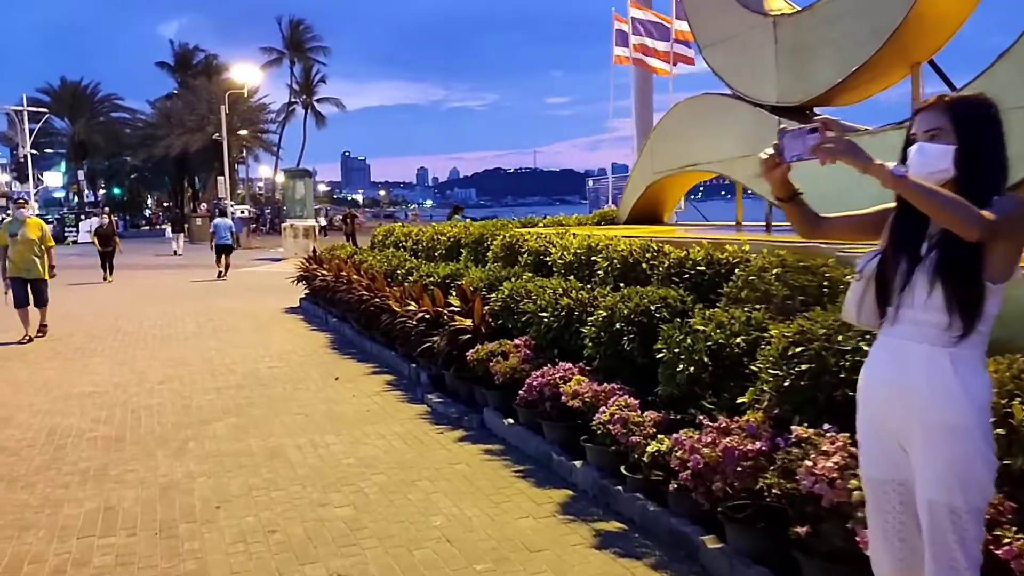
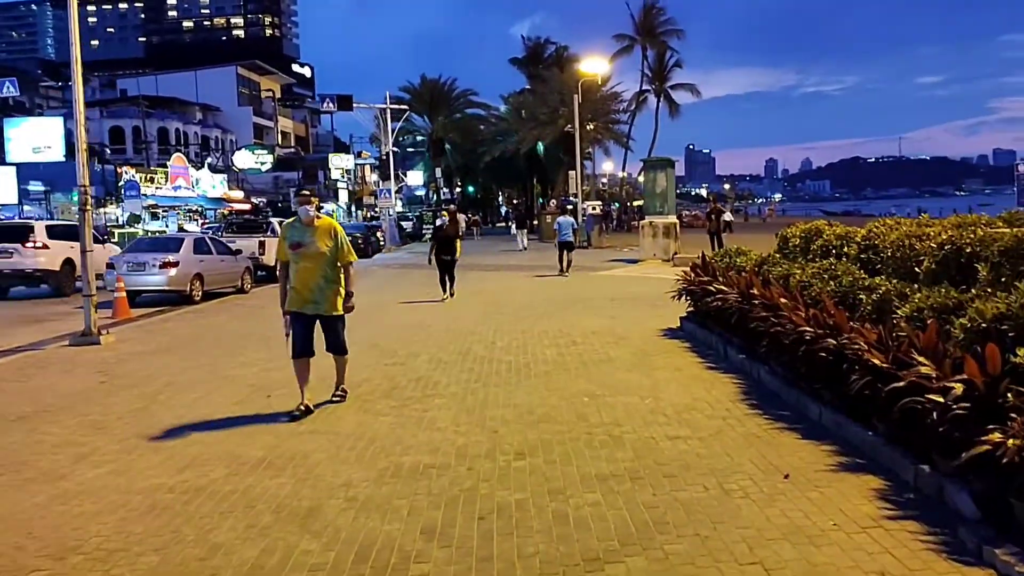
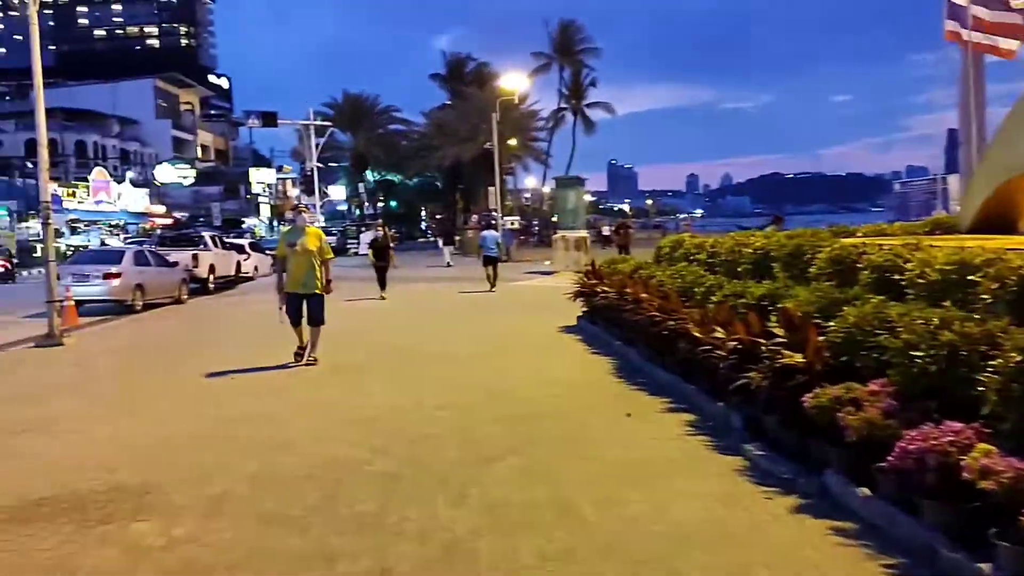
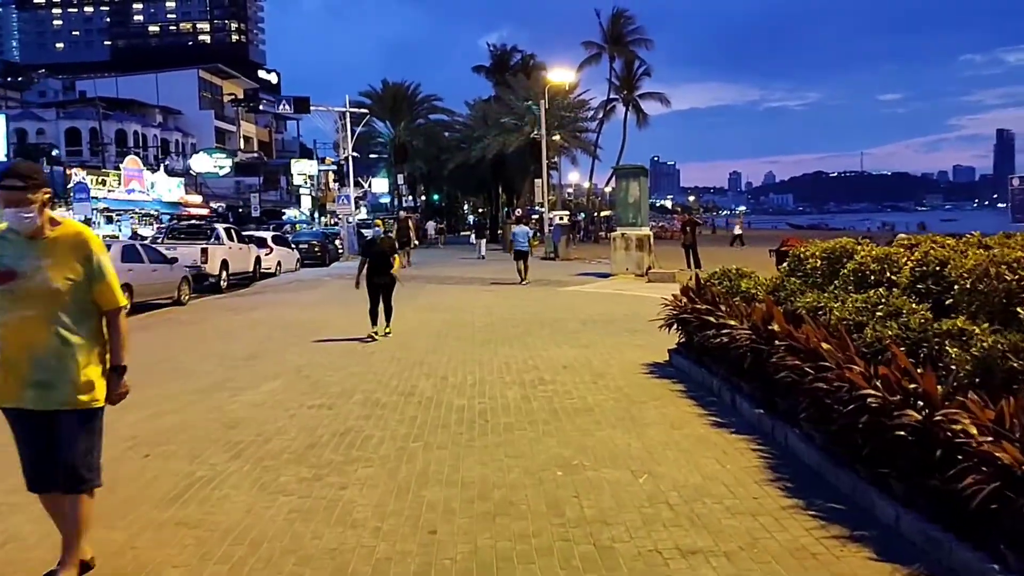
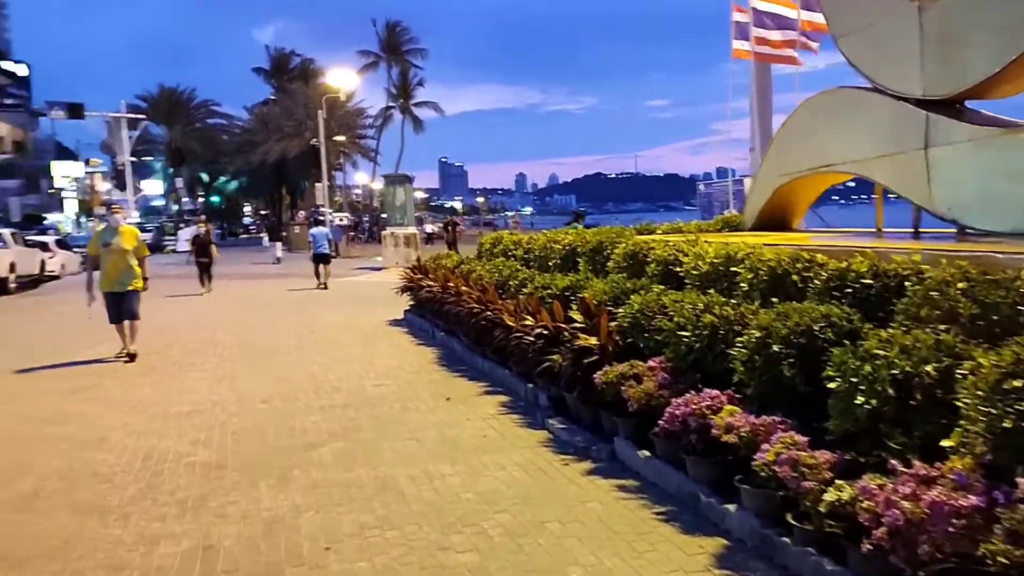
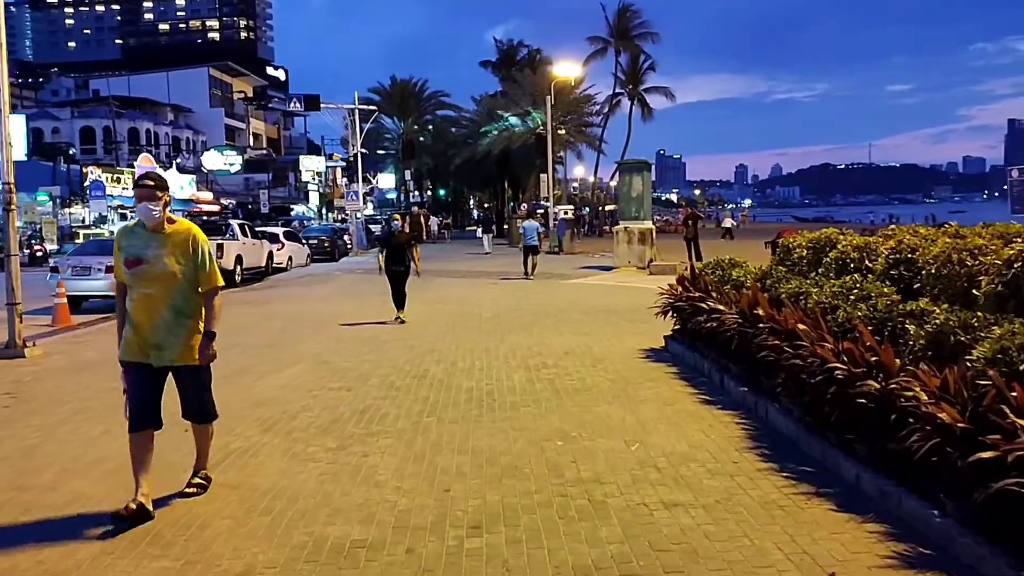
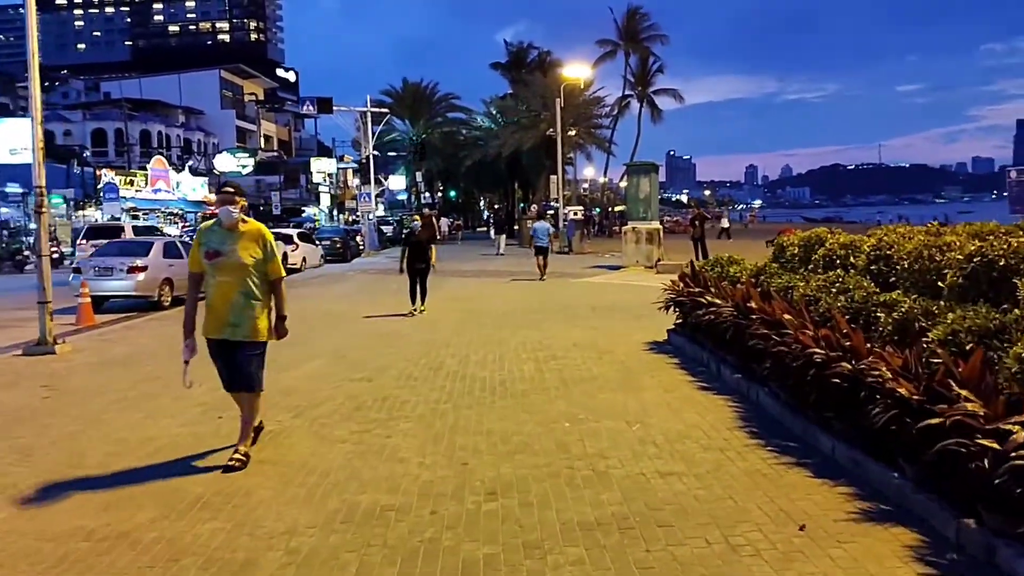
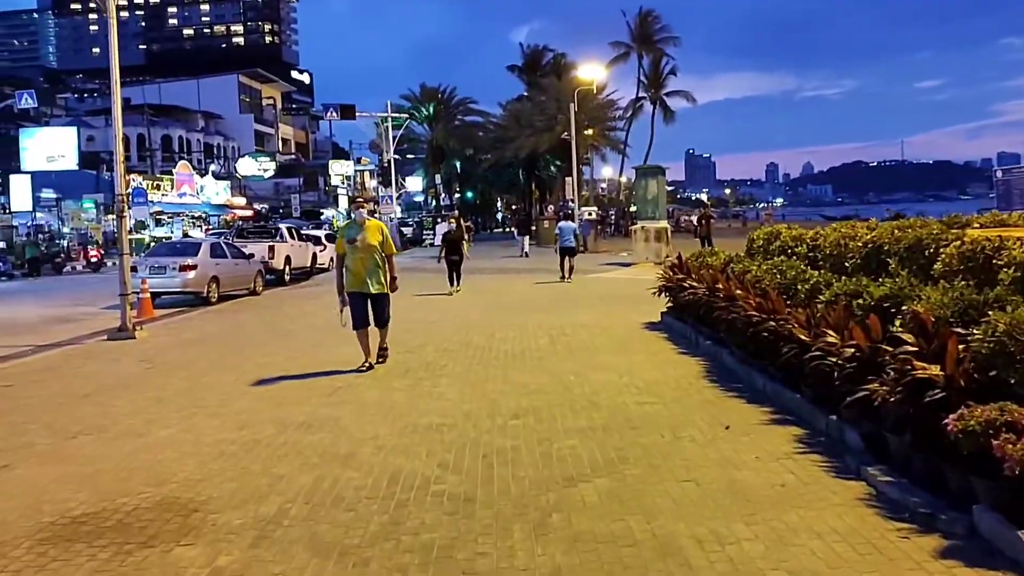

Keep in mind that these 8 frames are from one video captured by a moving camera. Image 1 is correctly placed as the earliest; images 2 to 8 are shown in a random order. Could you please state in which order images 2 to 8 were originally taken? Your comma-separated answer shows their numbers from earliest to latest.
5, 3, 8, 2, 7, 6, 4
